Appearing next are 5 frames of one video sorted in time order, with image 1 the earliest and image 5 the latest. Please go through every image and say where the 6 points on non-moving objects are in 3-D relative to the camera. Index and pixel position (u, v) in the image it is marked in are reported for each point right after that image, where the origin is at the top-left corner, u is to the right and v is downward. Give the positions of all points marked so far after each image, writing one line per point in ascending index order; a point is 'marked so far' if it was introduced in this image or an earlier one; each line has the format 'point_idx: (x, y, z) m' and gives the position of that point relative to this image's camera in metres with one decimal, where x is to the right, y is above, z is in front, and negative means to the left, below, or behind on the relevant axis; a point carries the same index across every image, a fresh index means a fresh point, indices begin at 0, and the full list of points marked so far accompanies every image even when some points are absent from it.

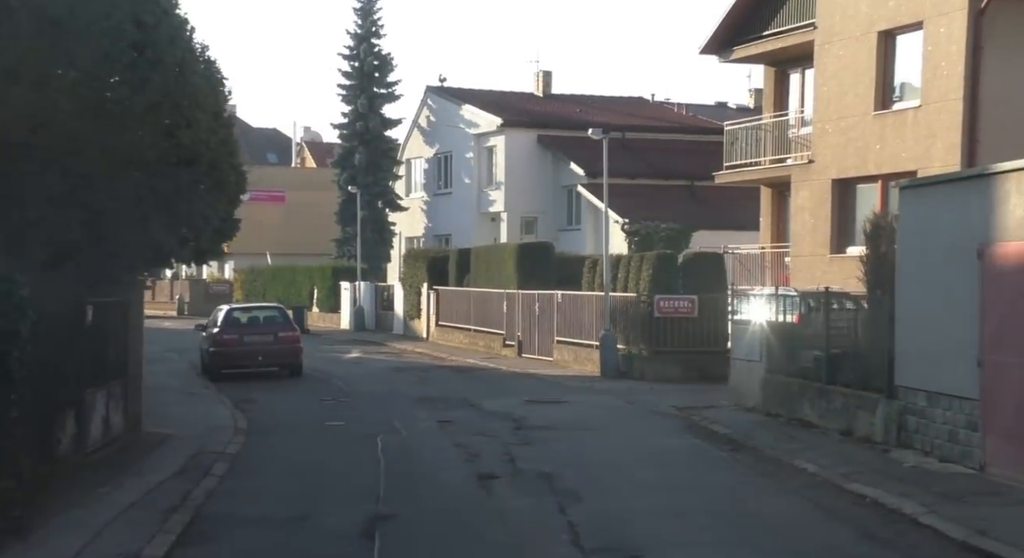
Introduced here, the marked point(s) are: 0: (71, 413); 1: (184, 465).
0: (-4.7, -1.4, +14.3) m
1: (-3.7, -2.1, +15.1) m
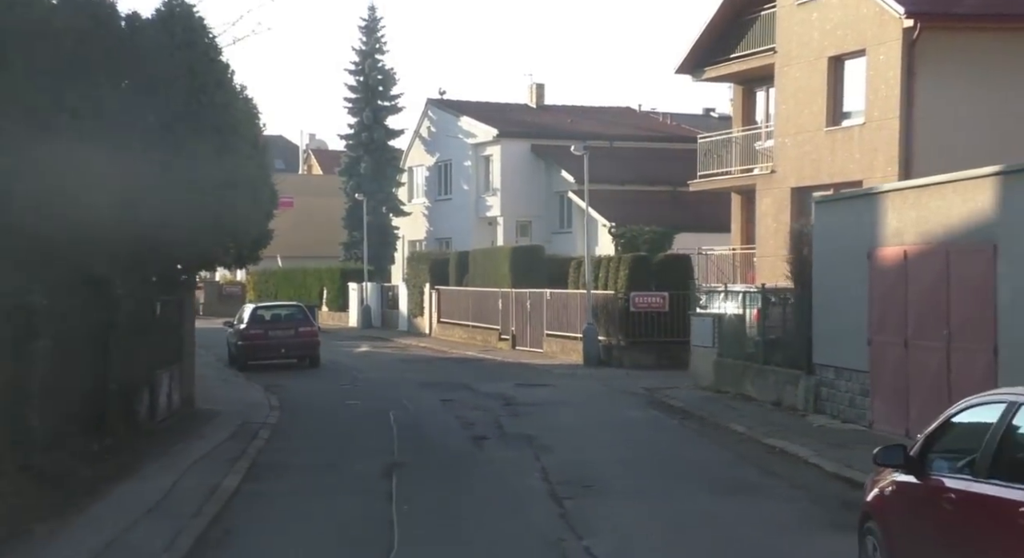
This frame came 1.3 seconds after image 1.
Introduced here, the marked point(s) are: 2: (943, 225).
0: (-4.9, -1.5, +17.8) m
1: (-3.9, -2.1, +18.7) m
2: (+4.9, +0.6, +15.1) m
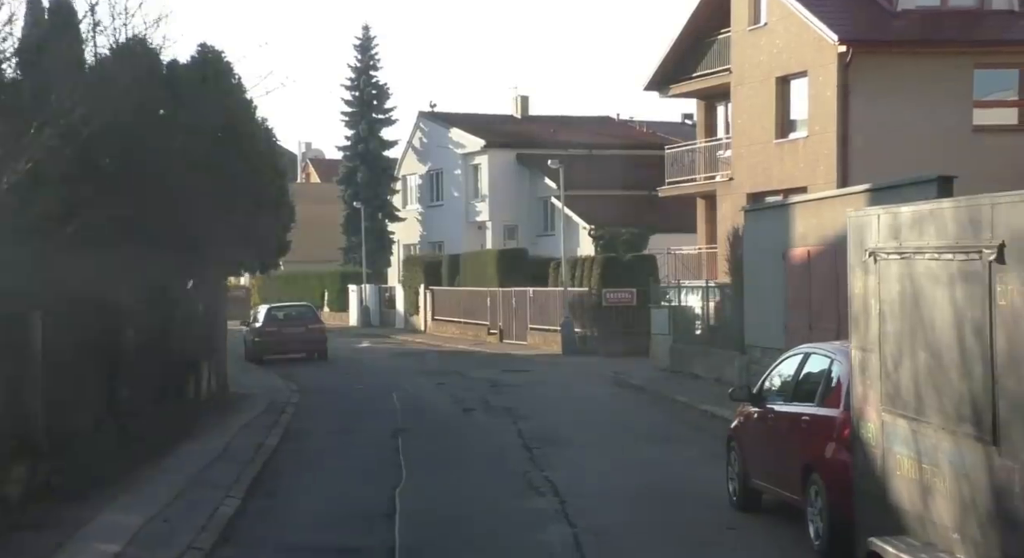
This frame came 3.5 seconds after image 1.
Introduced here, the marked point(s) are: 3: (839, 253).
0: (-5.1, -1.5, +21.6) m
1: (-4.1, -2.2, +22.5) m
2: (+4.6, +0.7, +18.9) m
3: (+4.6, +0.4, +18.7) m
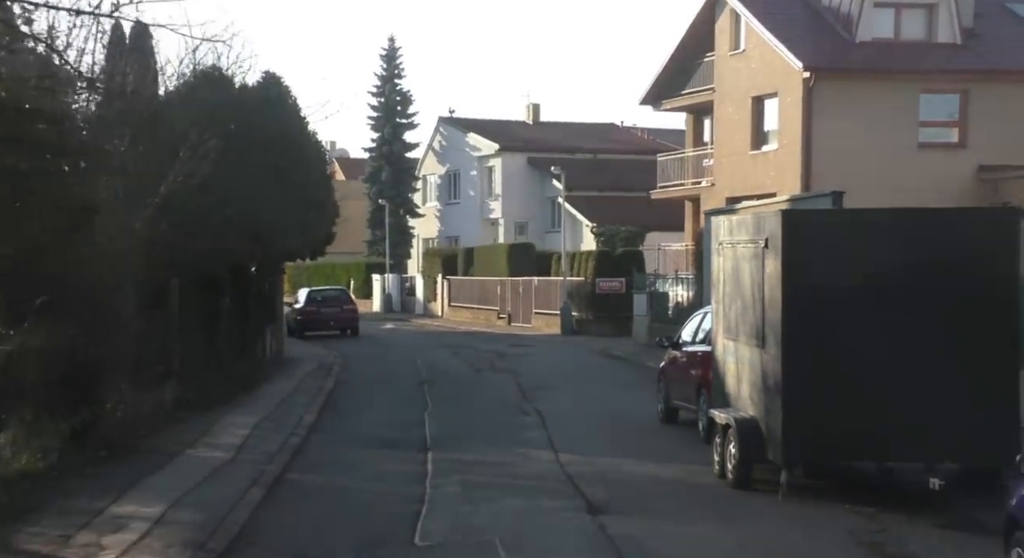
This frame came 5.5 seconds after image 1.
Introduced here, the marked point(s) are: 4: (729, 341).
0: (-5.1, -1.2, +27.1) m
1: (-4.1, -1.8, +27.9) m
2: (+4.6, +0.9, +24.3) m
3: (+4.6, +0.6, +24.0) m
4: (+2.1, -0.6, +13.0) m
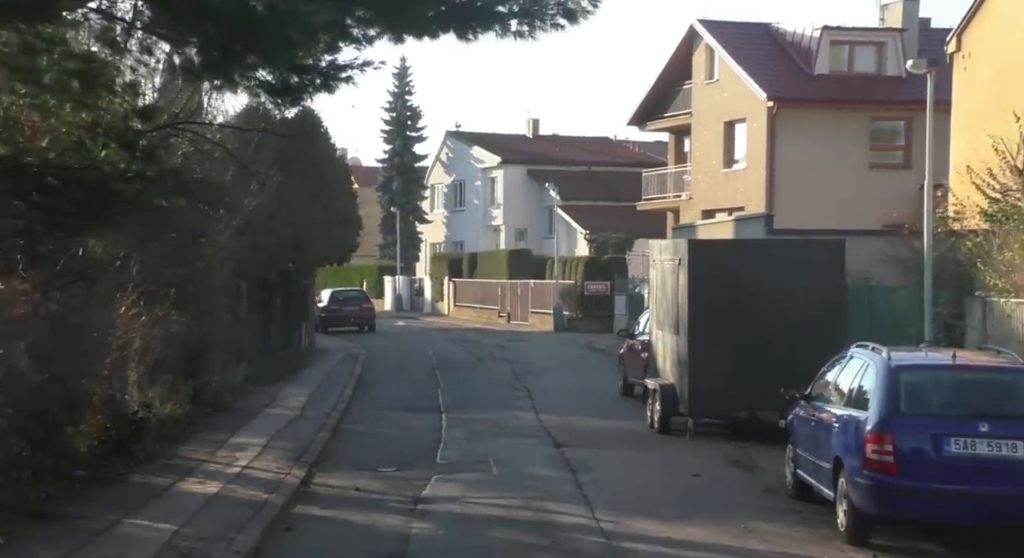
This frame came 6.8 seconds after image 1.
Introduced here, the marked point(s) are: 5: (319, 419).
0: (-5.2, -1.3, +32.2) m
1: (-4.2, -1.9, +33.1) m
2: (+4.6, +0.8, +29.4) m
3: (+4.5, +0.4, +29.2) m
4: (+2.0, -0.7, +18.1) m
5: (-2.7, -2.0, +18.7) m
